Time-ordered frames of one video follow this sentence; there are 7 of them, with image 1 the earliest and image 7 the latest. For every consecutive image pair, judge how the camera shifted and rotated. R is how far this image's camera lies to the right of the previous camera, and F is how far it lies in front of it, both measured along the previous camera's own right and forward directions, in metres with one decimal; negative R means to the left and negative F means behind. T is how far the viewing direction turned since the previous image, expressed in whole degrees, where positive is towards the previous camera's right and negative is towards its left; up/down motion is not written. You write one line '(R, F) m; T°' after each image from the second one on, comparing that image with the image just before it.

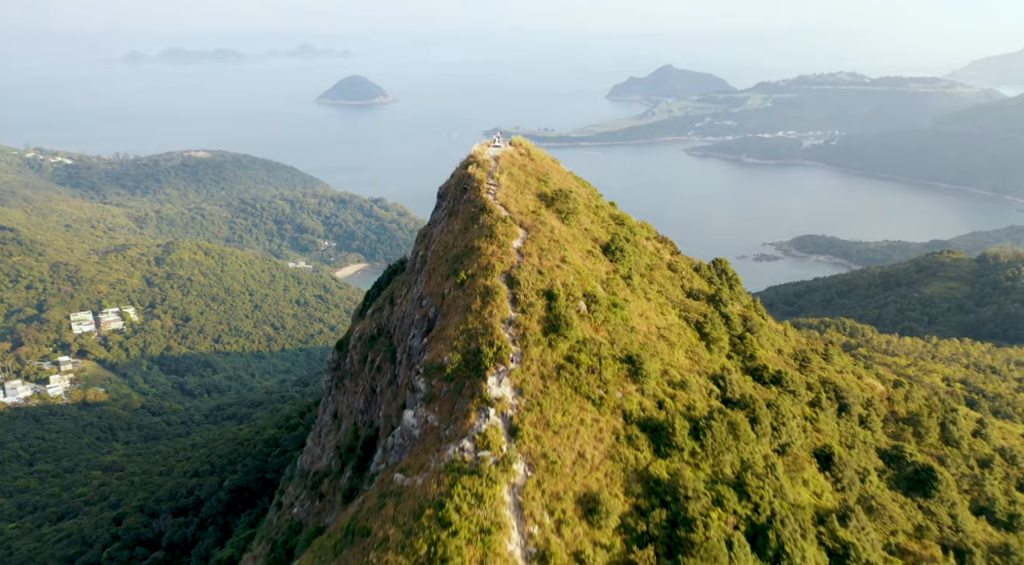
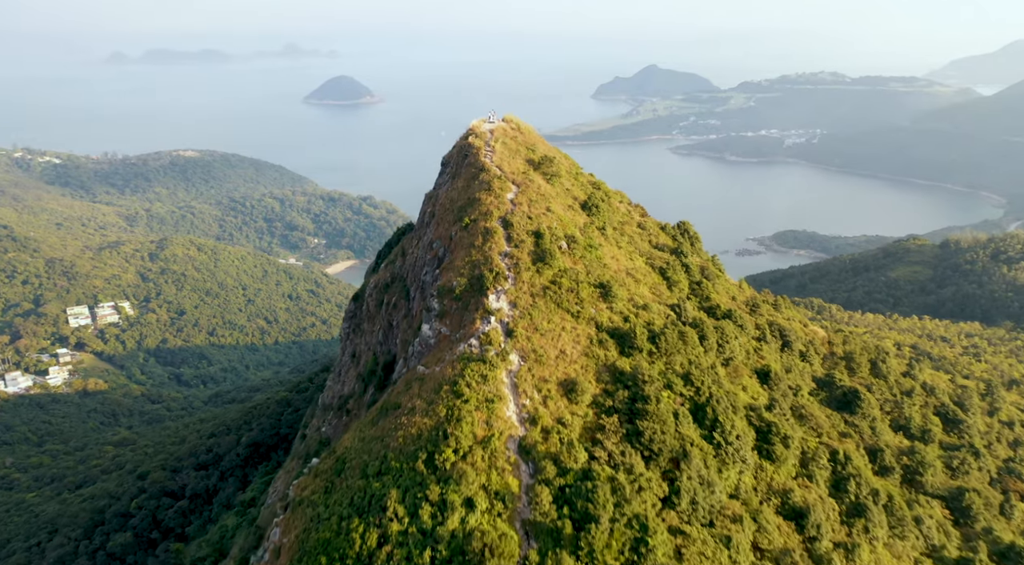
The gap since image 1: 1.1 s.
(-0.4, -6.6) m; +1°
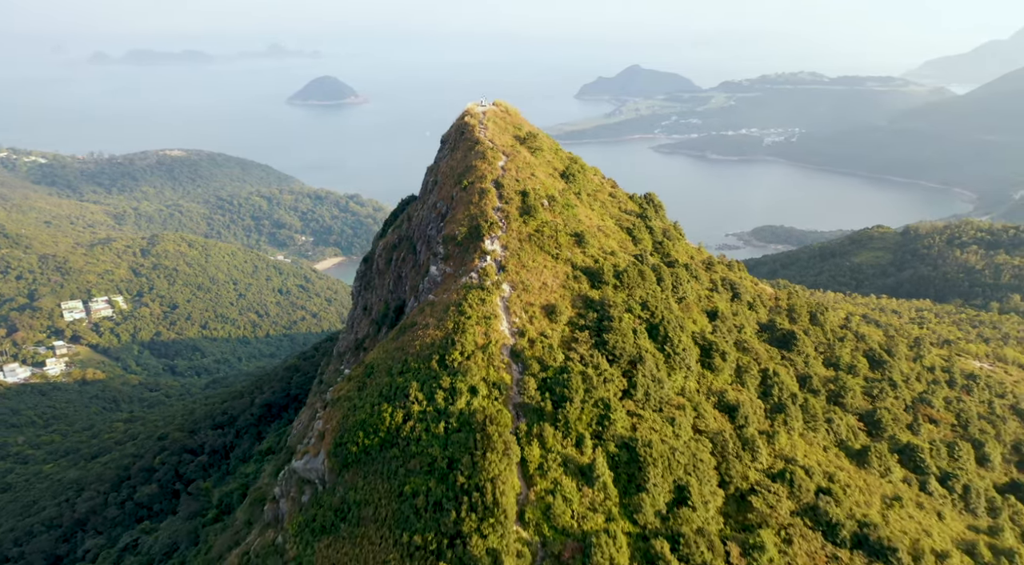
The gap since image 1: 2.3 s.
(-0.4, -7.5) m; +1°
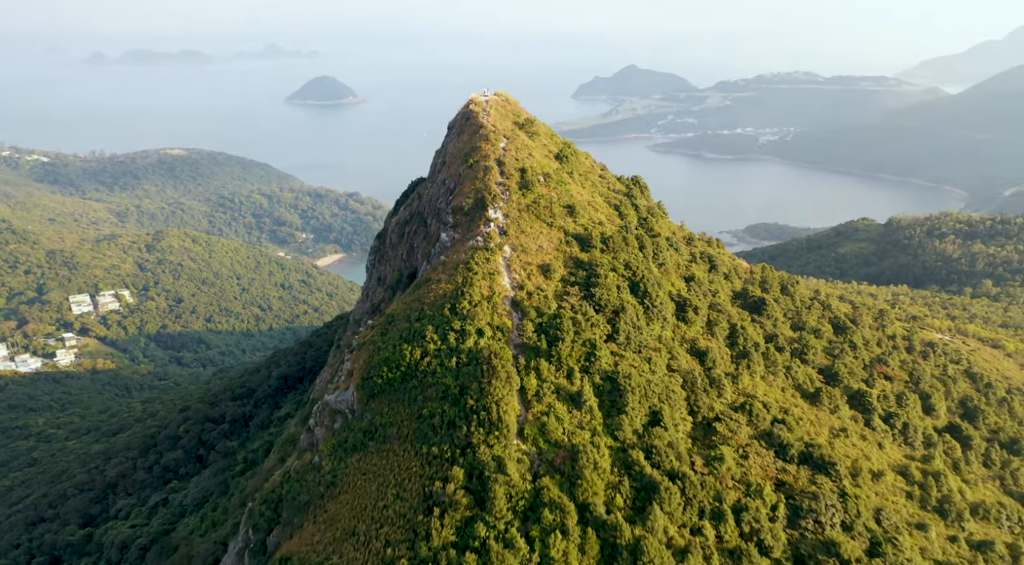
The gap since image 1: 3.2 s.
(-0.2, -5.9) m; 0°
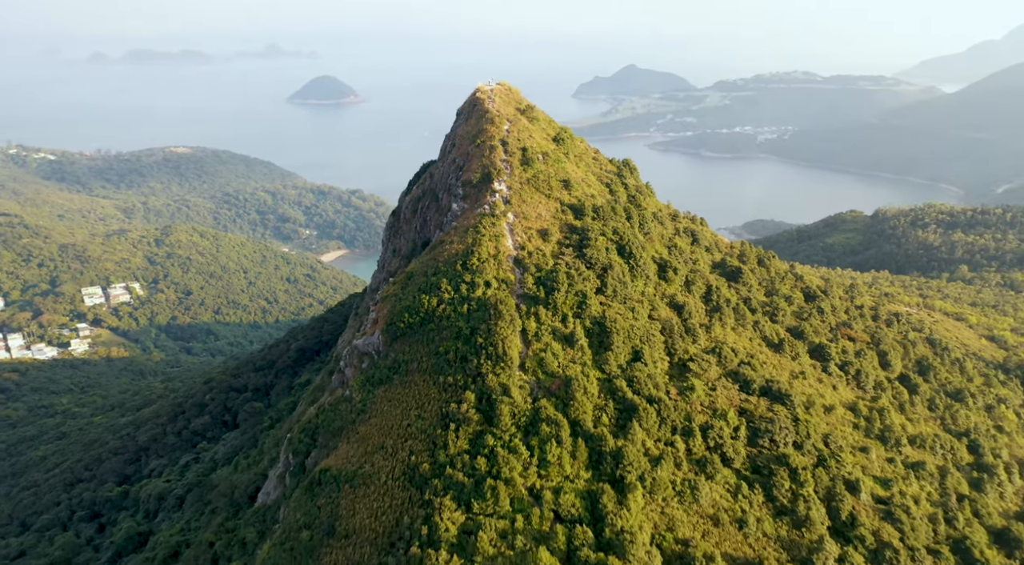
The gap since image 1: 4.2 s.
(-0.2, -6.4) m; 0°
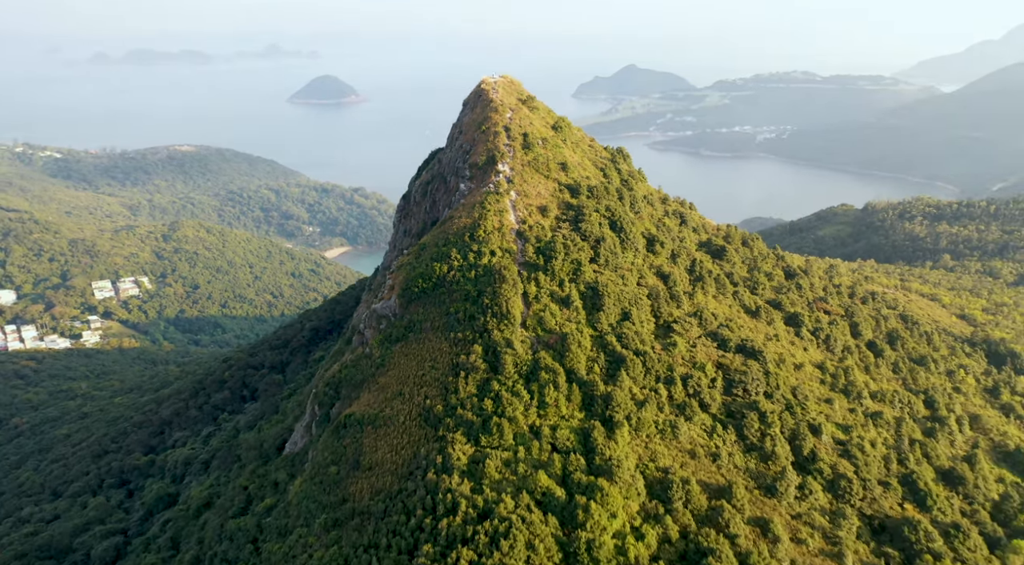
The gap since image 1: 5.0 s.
(-0.1, -5.3) m; 0°
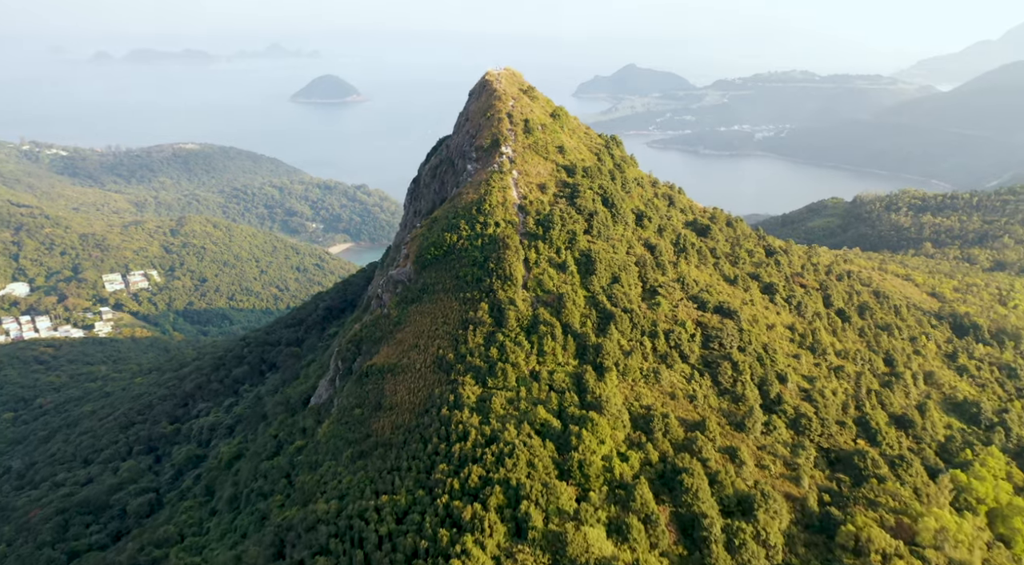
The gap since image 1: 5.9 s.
(-0.2, -6.1) m; 0°
